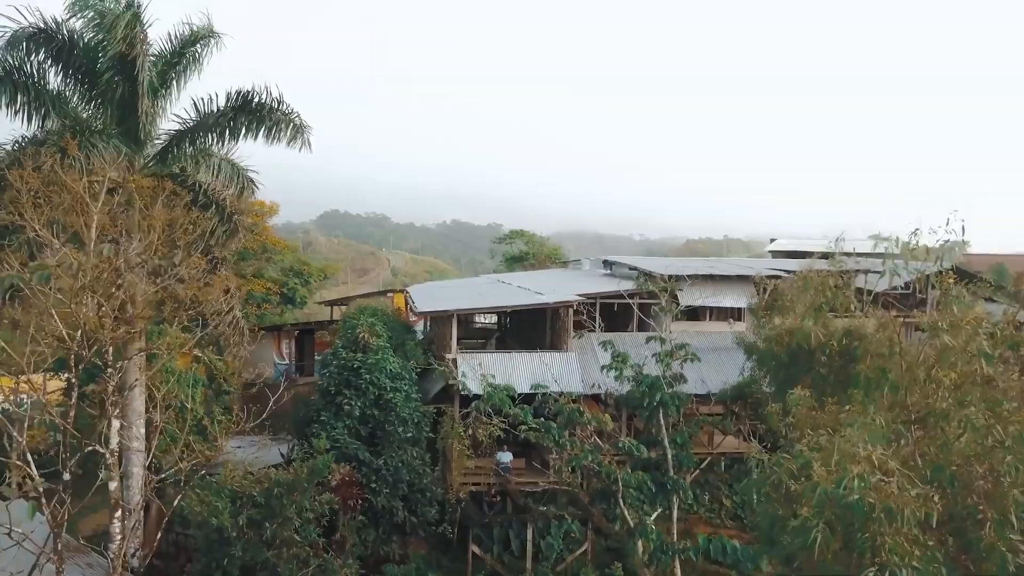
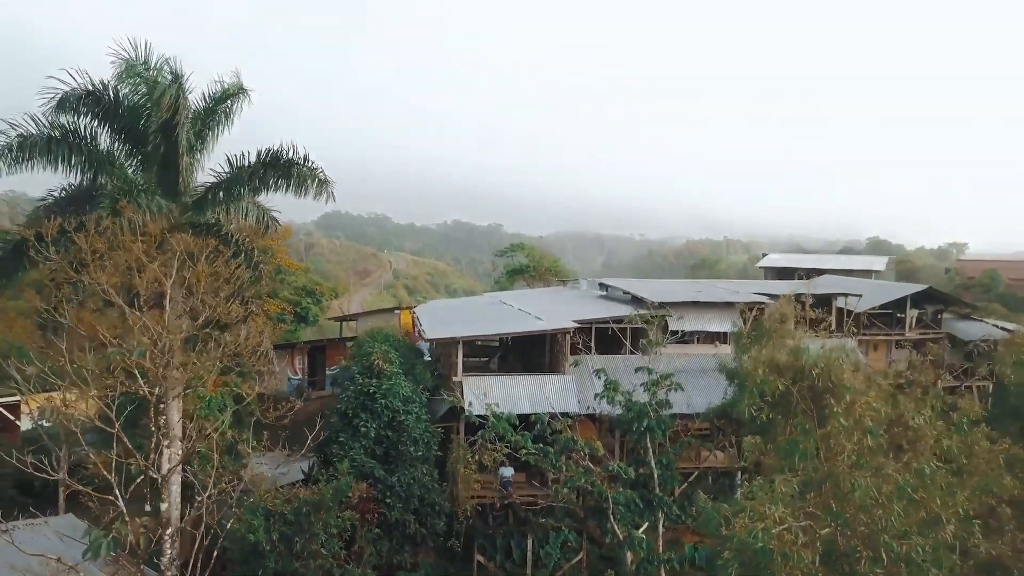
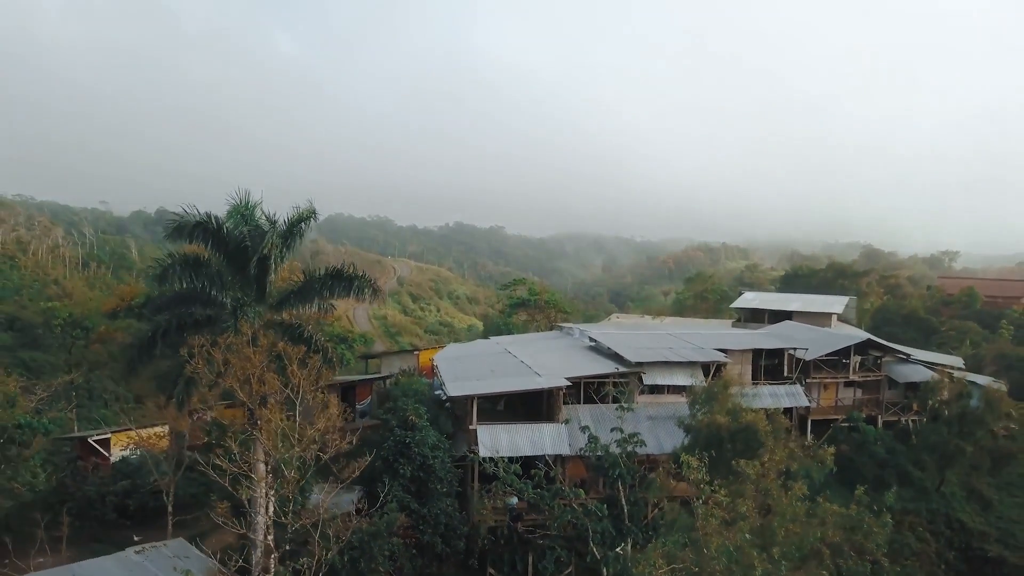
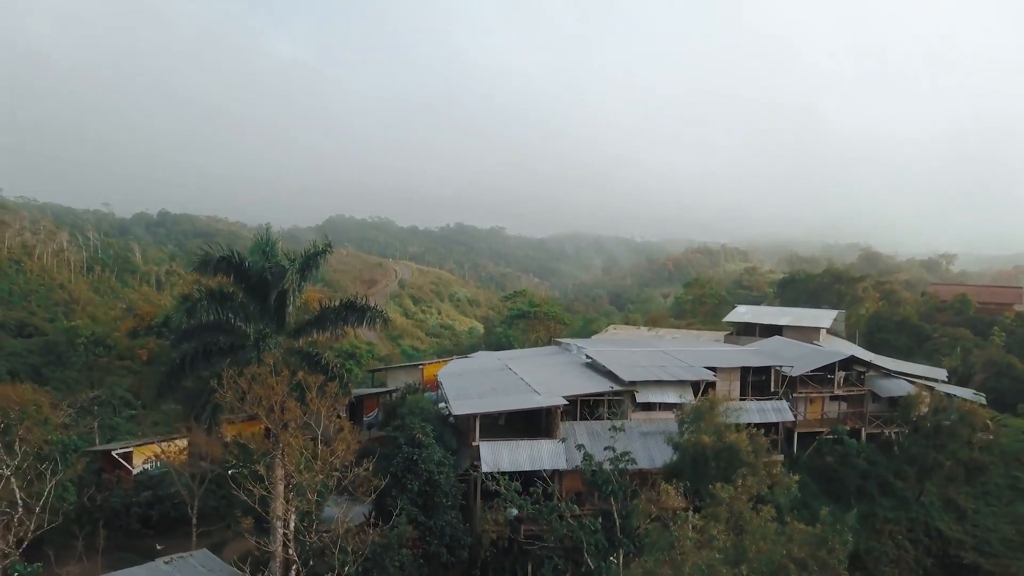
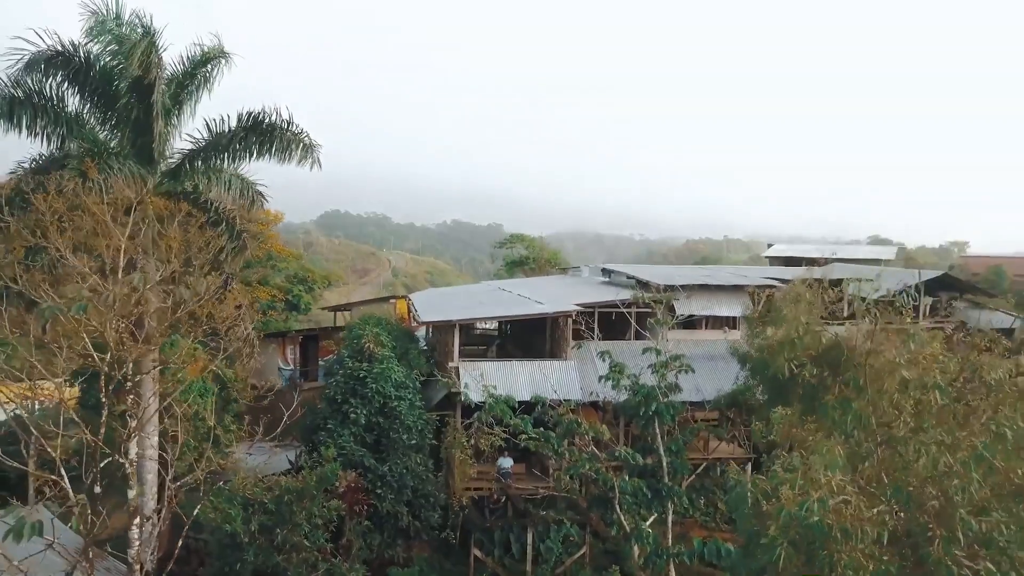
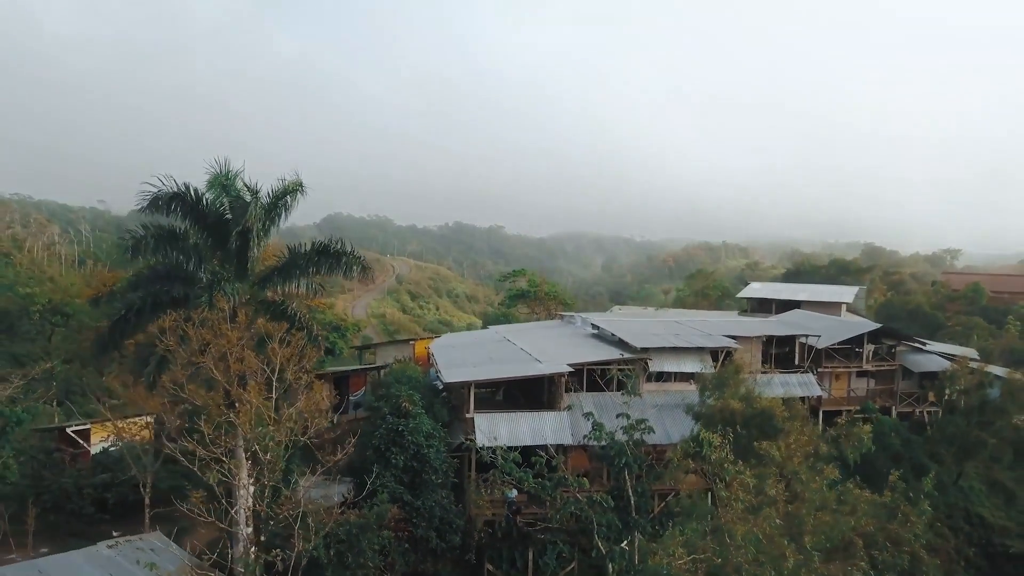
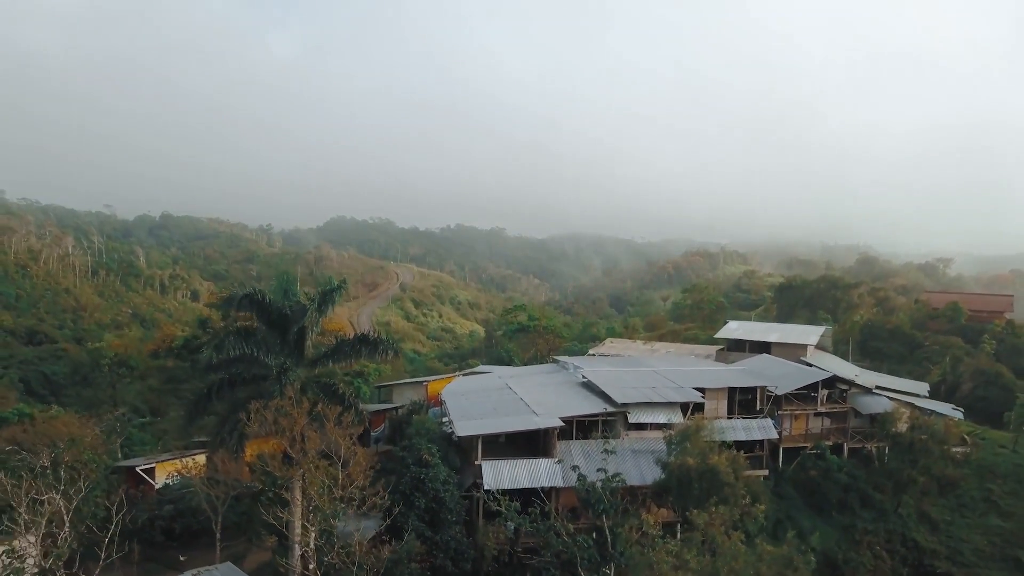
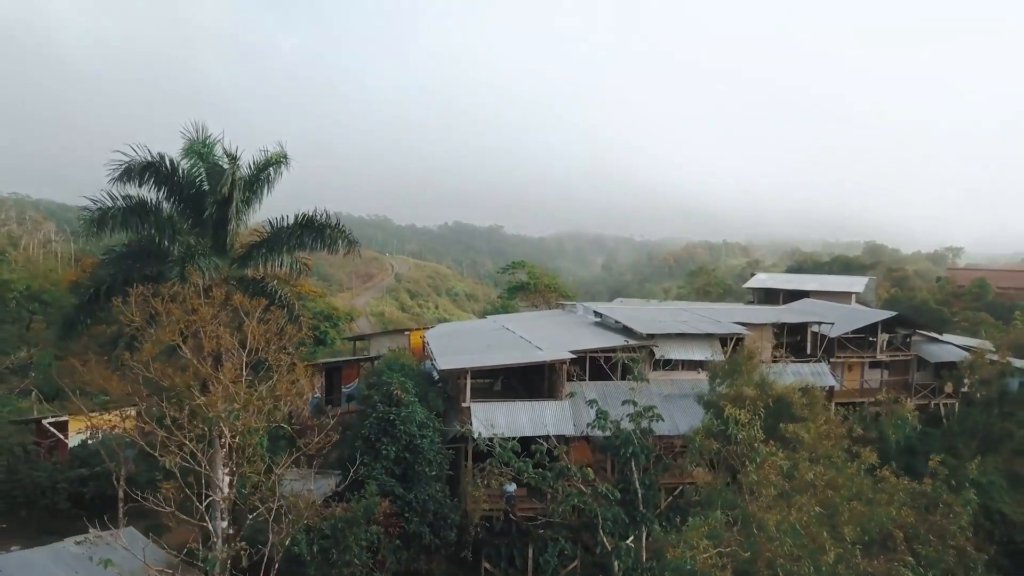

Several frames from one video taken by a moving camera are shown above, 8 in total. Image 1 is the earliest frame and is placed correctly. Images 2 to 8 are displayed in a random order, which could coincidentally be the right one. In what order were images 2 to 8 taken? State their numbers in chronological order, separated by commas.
5, 2, 8, 6, 3, 4, 7
